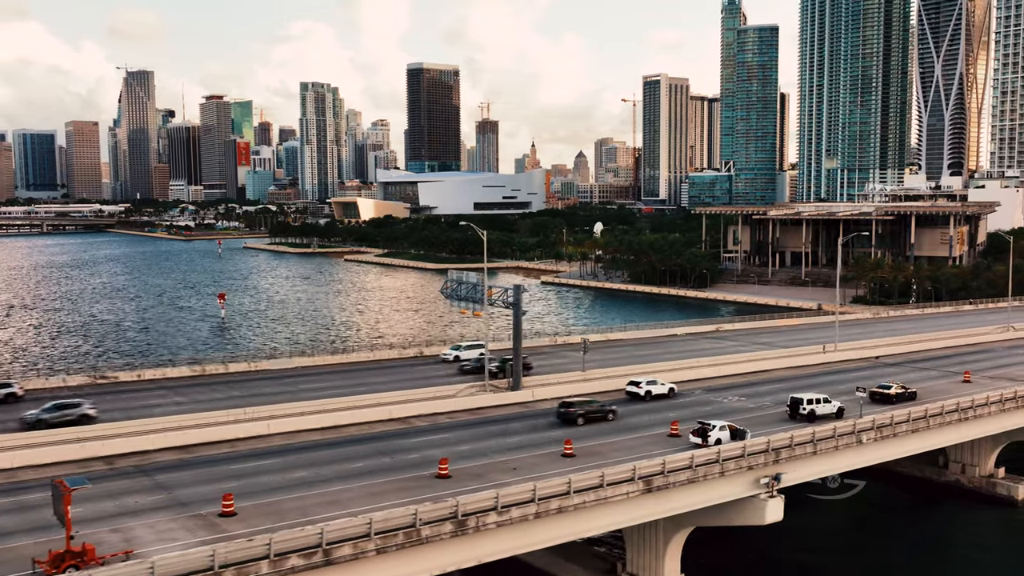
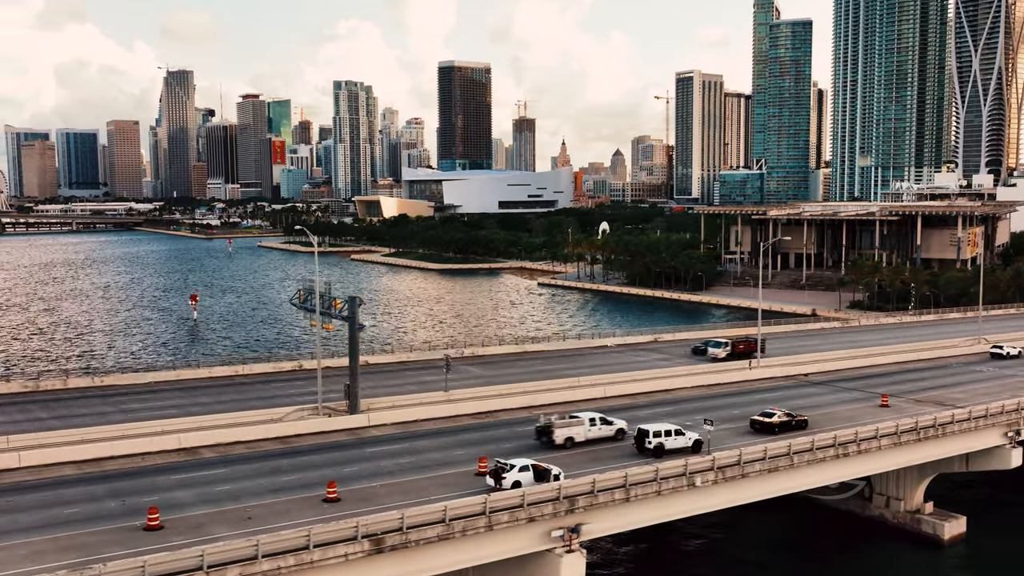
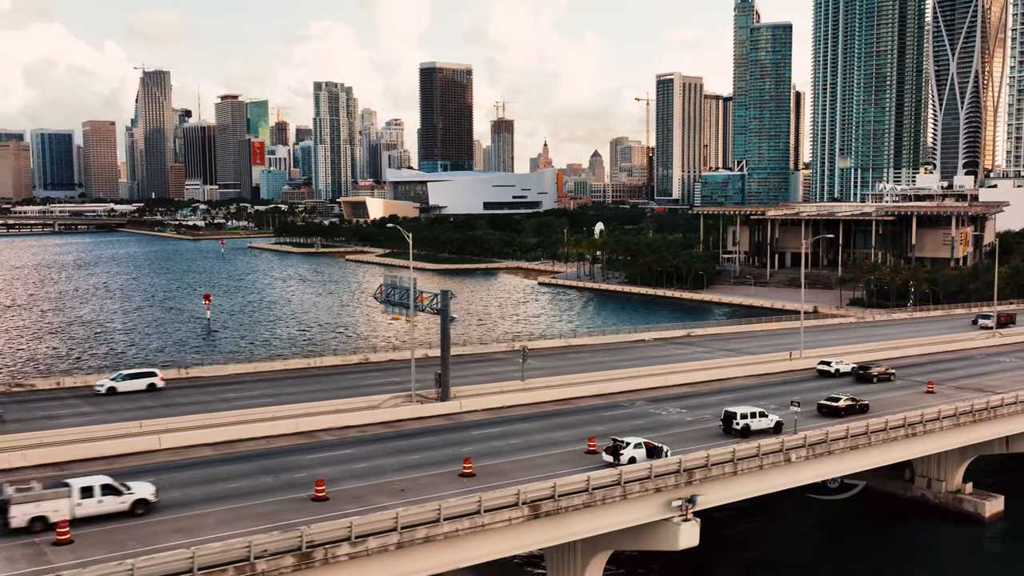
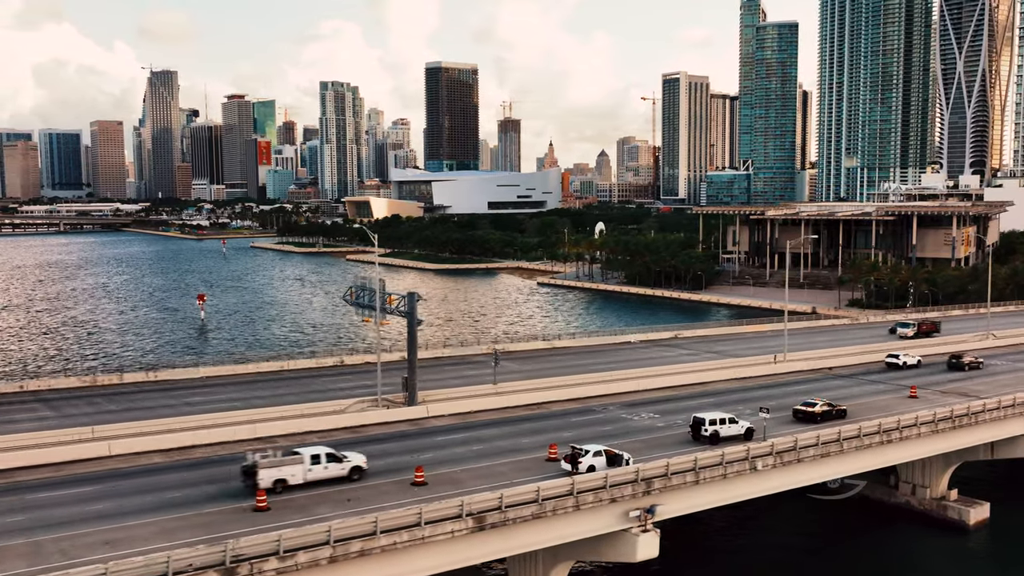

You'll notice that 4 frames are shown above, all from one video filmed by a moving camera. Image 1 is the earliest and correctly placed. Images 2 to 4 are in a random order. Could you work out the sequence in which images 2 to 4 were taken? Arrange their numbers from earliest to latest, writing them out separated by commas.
3, 4, 2
